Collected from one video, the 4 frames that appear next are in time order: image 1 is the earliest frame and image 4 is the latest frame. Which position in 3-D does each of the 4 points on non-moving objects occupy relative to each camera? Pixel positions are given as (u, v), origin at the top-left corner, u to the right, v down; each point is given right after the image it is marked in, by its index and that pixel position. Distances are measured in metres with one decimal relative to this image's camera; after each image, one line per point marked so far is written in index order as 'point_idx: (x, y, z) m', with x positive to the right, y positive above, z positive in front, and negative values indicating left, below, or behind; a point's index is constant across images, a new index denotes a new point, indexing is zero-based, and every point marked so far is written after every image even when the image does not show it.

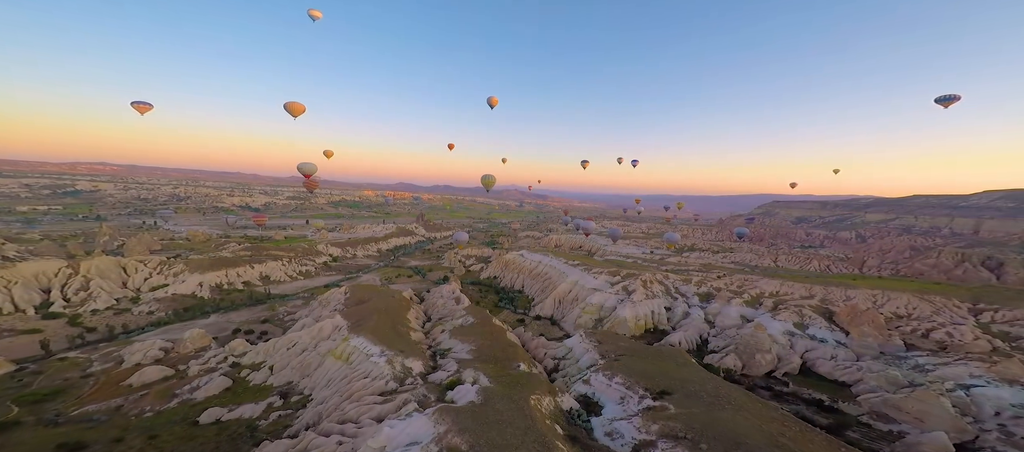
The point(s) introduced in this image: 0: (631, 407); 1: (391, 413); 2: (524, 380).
0: (+5.3, -7.9, +18.8) m
1: (-5.4, -8.2, +18.9) m
2: (+0.5, -7.1, +19.8) m
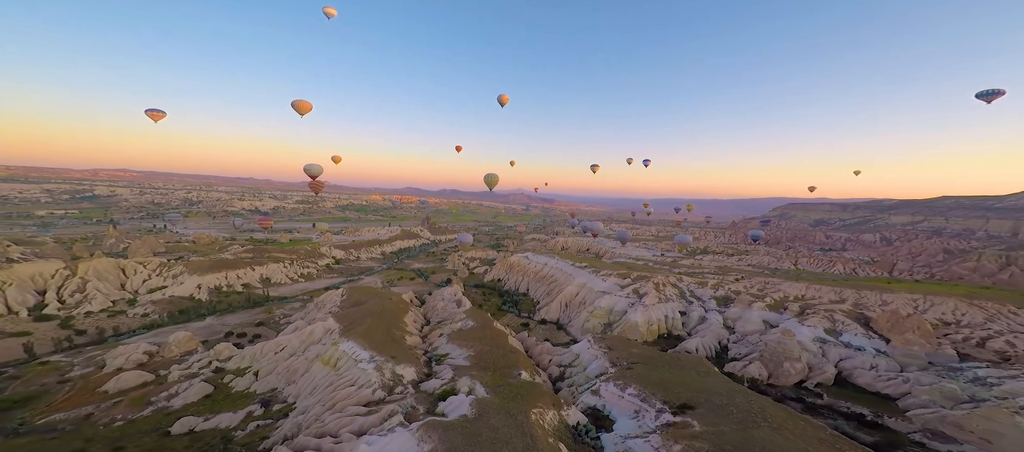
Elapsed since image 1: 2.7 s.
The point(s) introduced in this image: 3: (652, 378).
0: (+5.3, -7.6, +16.6) m
1: (-5.4, -7.8, +16.9) m
2: (+0.5, -6.7, +17.6) m
3: (+6.2, -6.8, +19.2) m
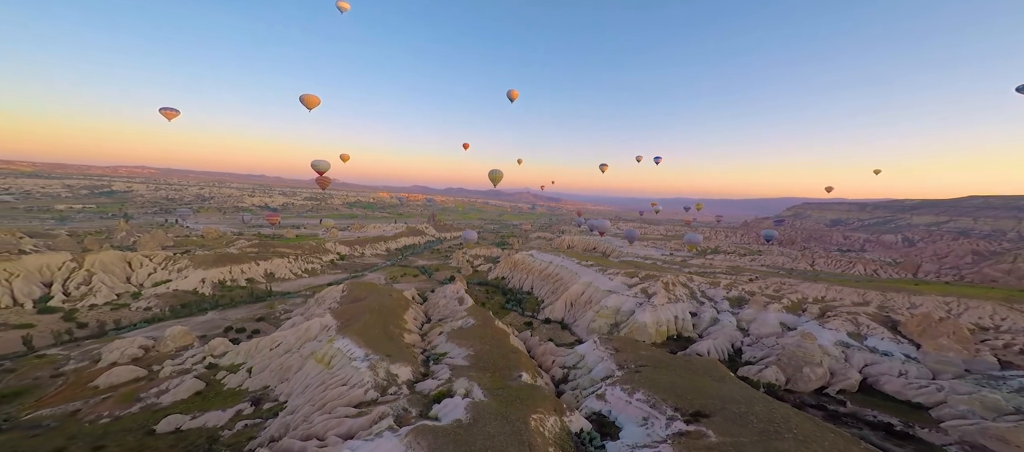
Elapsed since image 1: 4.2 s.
0: (+5.2, -7.3, +15.3) m
1: (-5.5, -7.5, +15.8) m
2: (+0.5, -6.4, +16.5) m
3: (+6.2, -6.5, +17.9) m
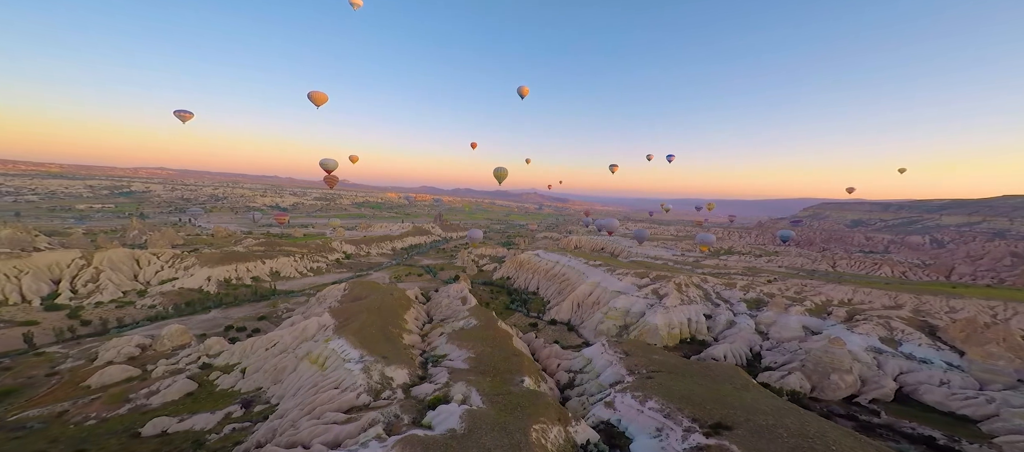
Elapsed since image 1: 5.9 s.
0: (+5.2, -7.1, +14.0) m
1: (-5.4, -7.2, +14.7) m
2: (+0.6, -6.2, +15.2) m
3: (+6.3, -6.3, +16.5) m
